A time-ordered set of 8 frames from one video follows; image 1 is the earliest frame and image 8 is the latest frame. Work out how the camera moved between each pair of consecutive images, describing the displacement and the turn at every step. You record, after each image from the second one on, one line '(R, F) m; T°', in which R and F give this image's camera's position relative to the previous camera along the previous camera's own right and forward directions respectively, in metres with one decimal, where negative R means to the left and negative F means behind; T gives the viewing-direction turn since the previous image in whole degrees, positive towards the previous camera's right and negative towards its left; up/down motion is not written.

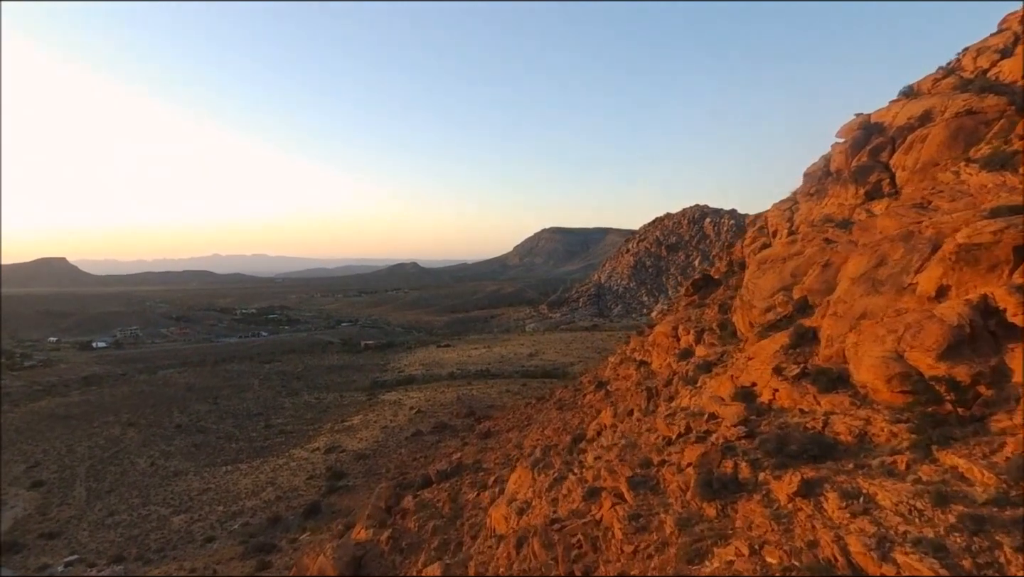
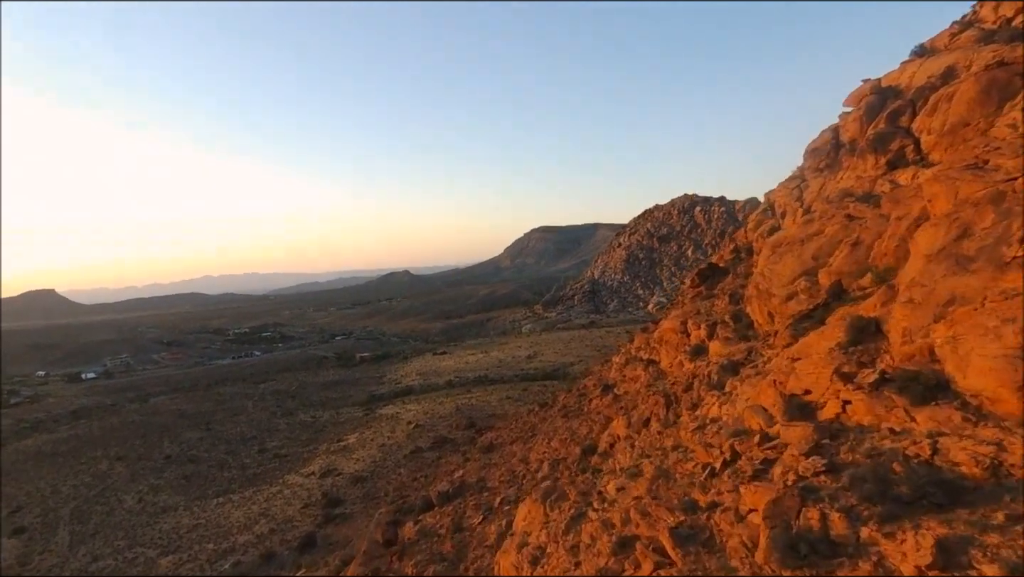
(0.0, +0.8) m; +1°
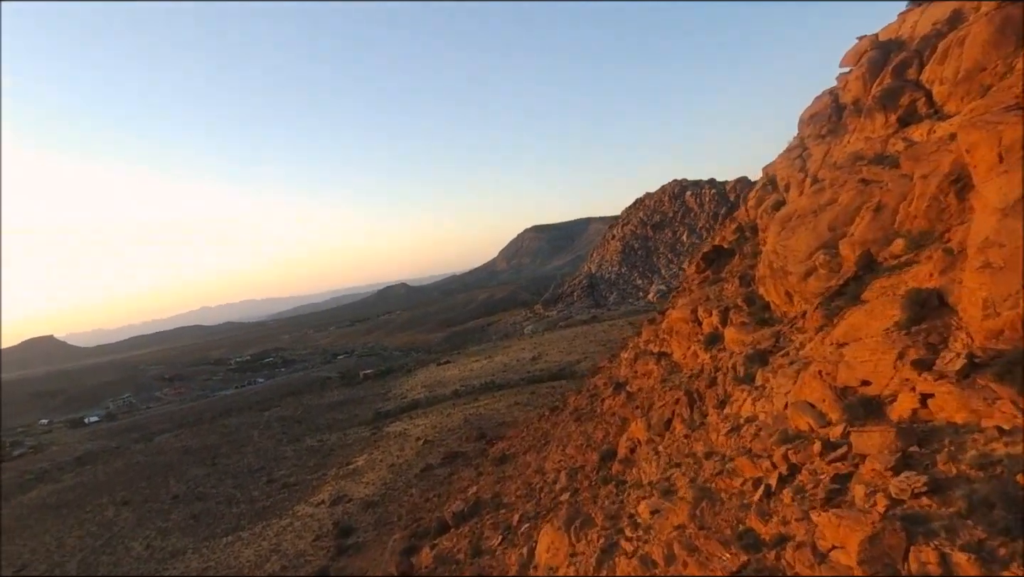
(0.0, +0.6) m; 0°
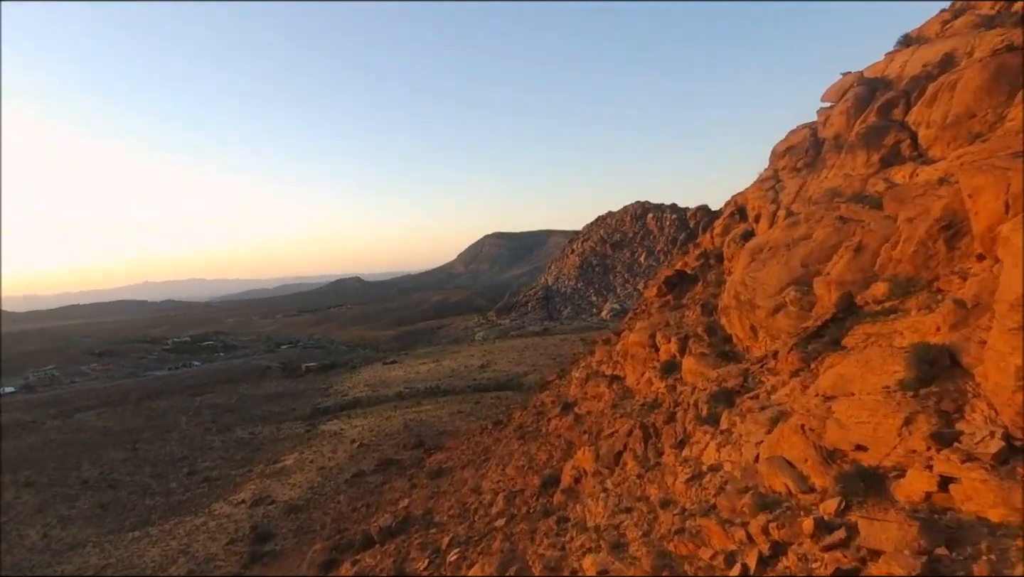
(0.0, +0.6) m; +4°
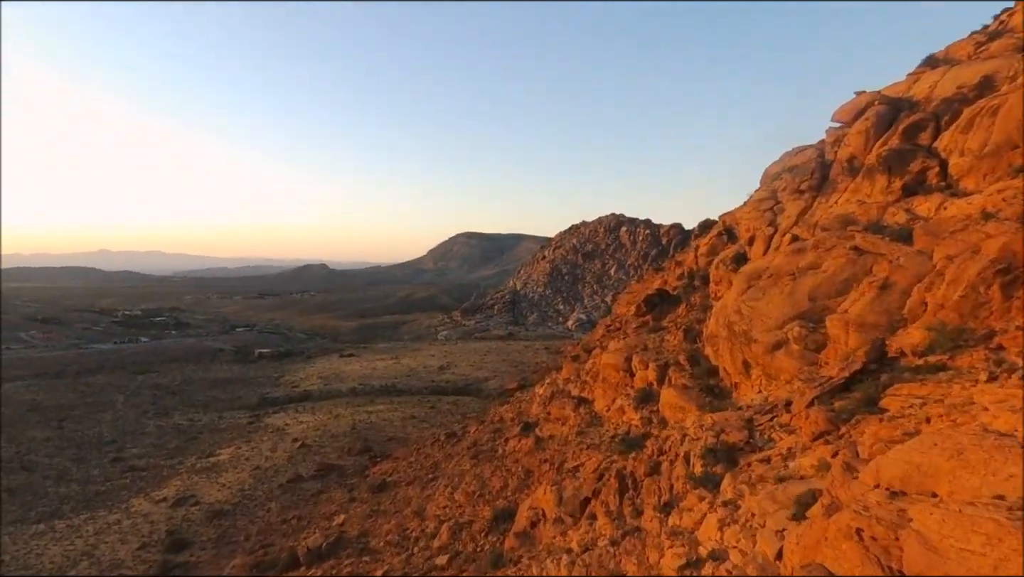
(0.0, +1.0) m; +3°
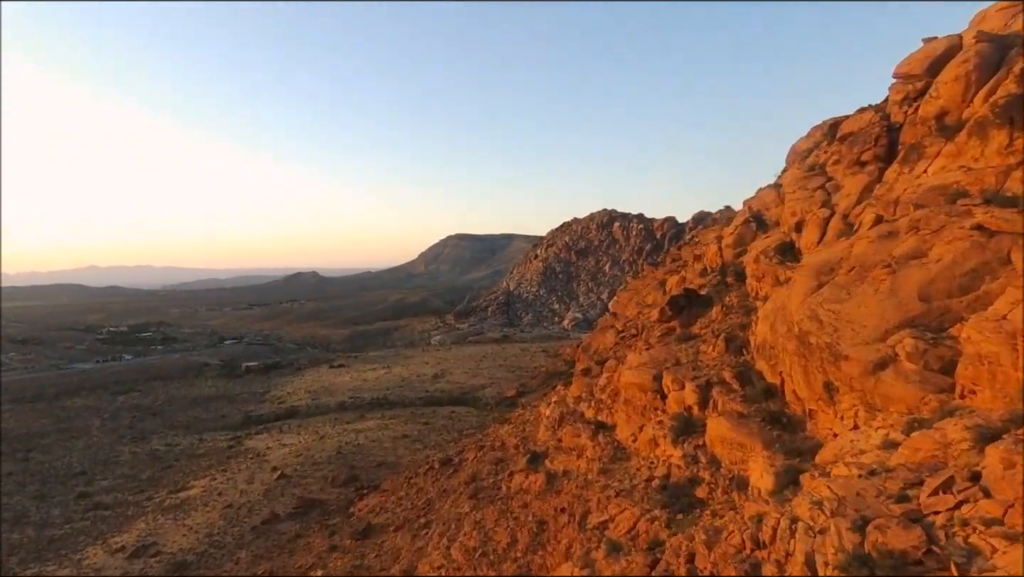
(-0.1, +1.6) m; +1°
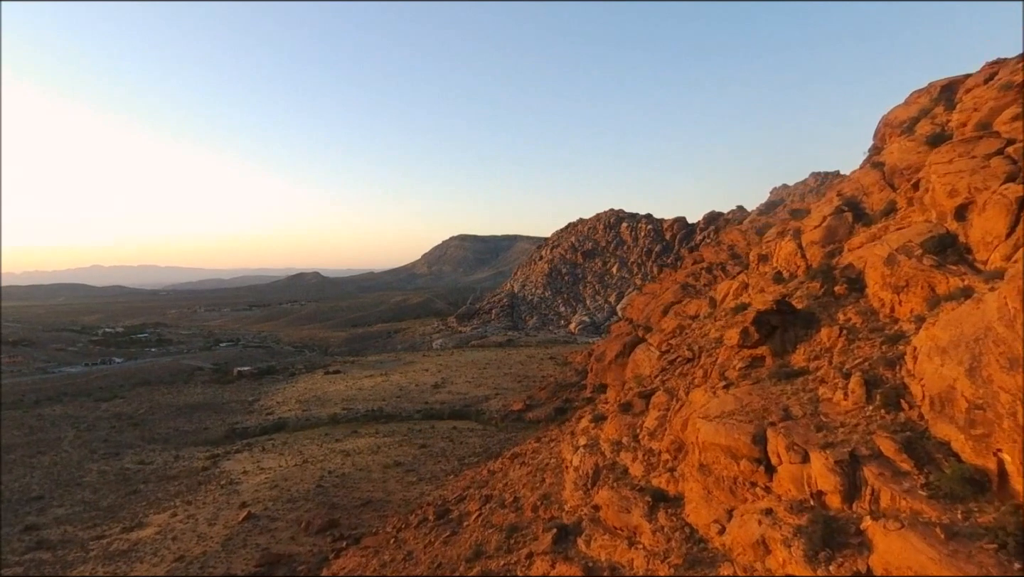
(-0.2, +2.4) m; 0°
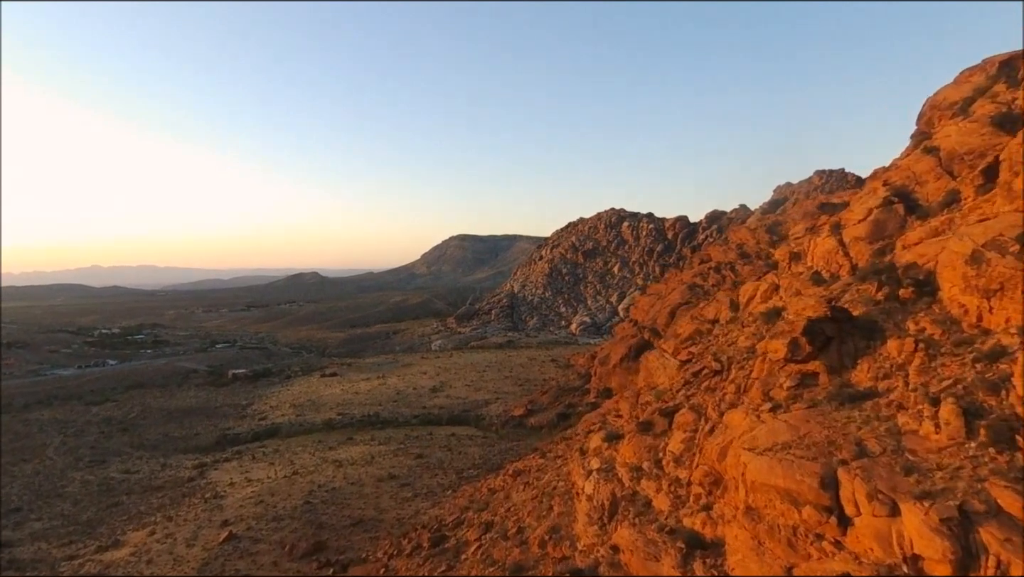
(0.0, +0.9) m; 0°
